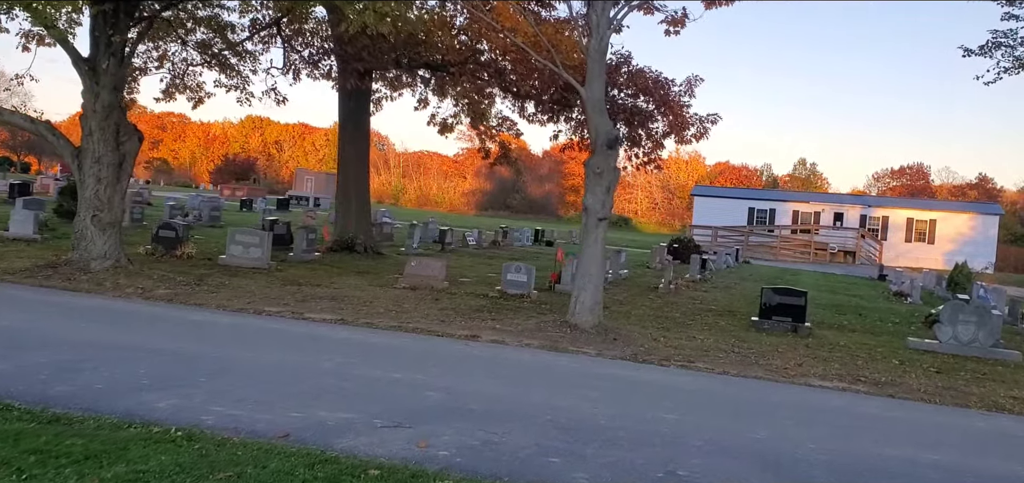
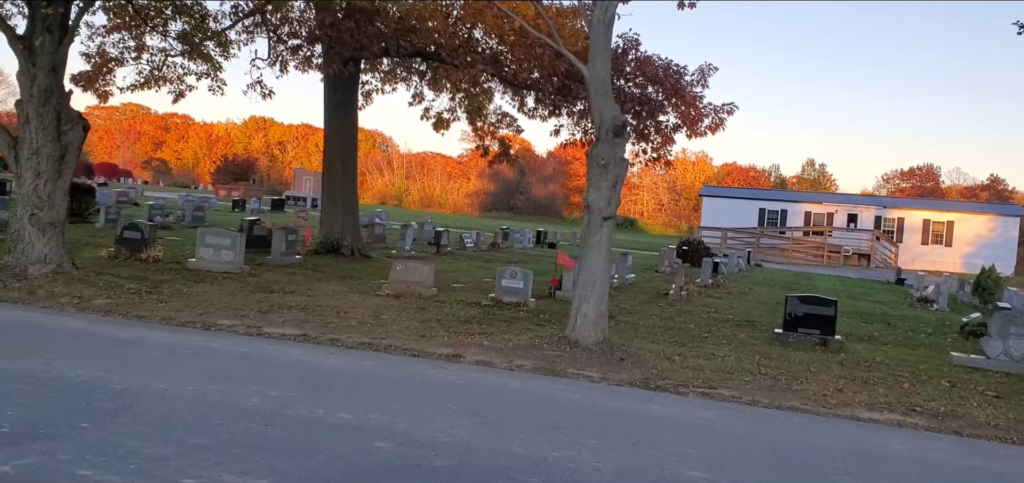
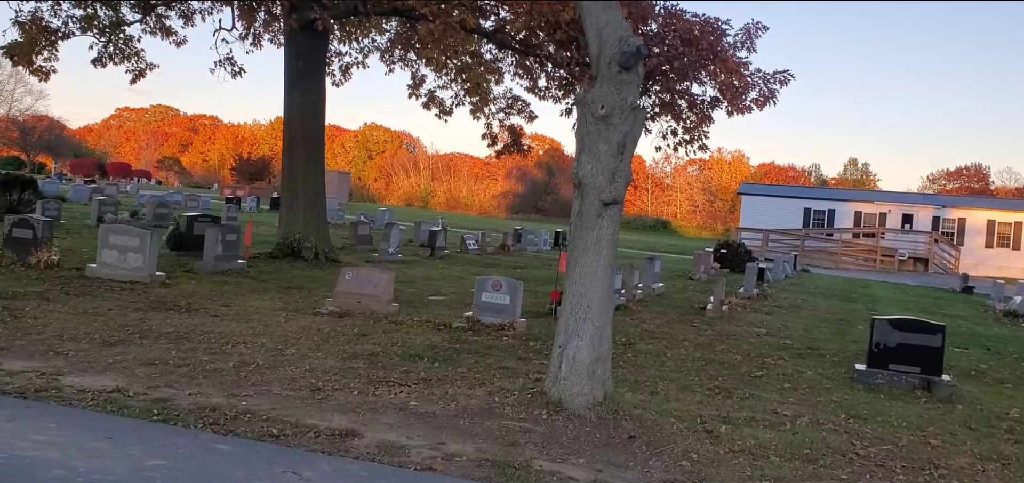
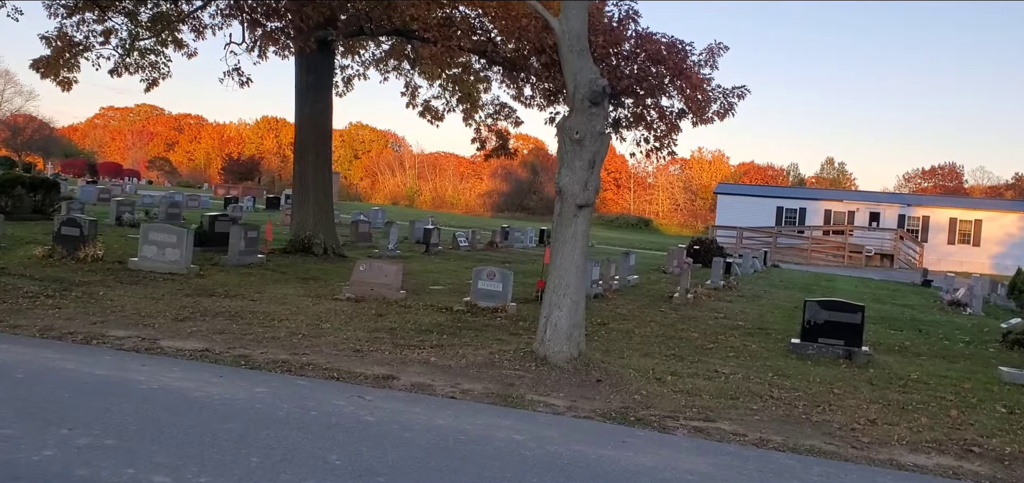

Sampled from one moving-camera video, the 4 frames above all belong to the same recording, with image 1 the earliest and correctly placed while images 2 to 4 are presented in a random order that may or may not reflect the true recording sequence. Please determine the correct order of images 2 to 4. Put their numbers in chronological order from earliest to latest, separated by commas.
2, 4, 3
